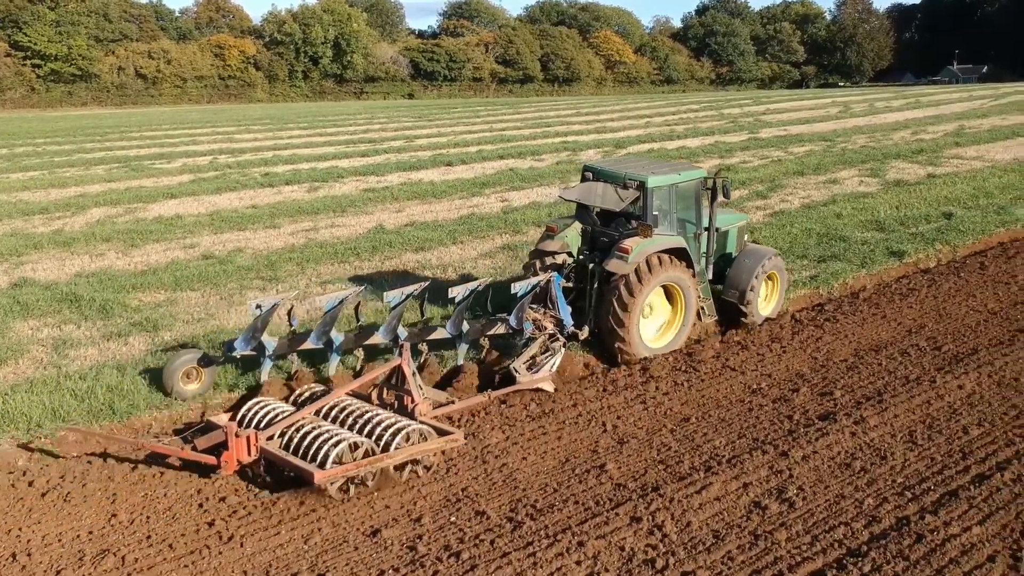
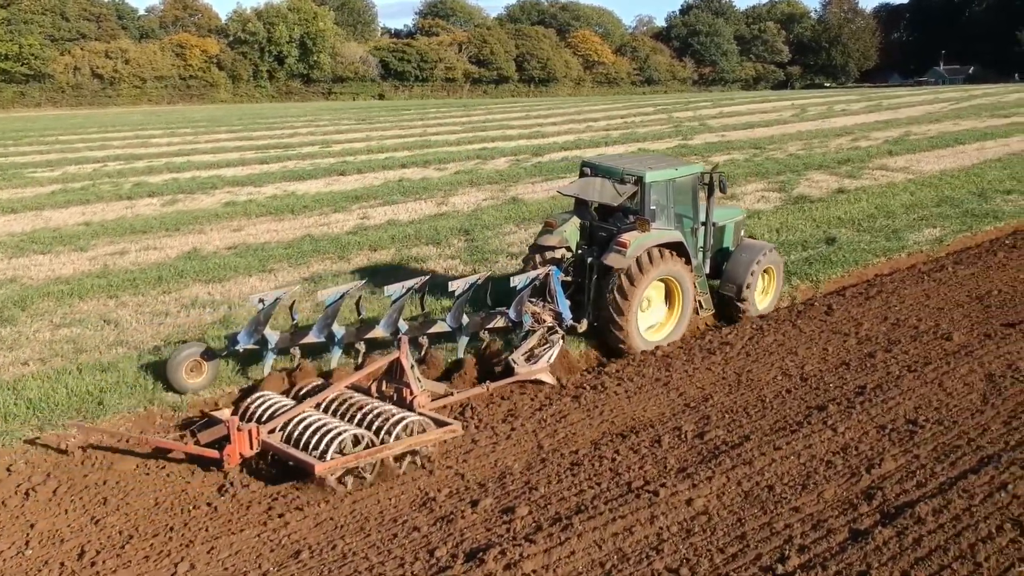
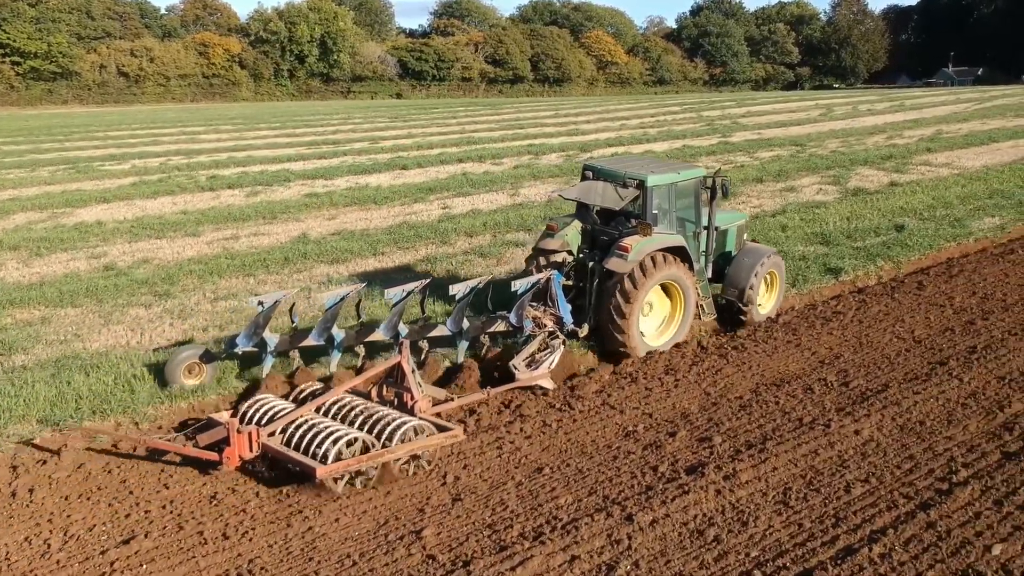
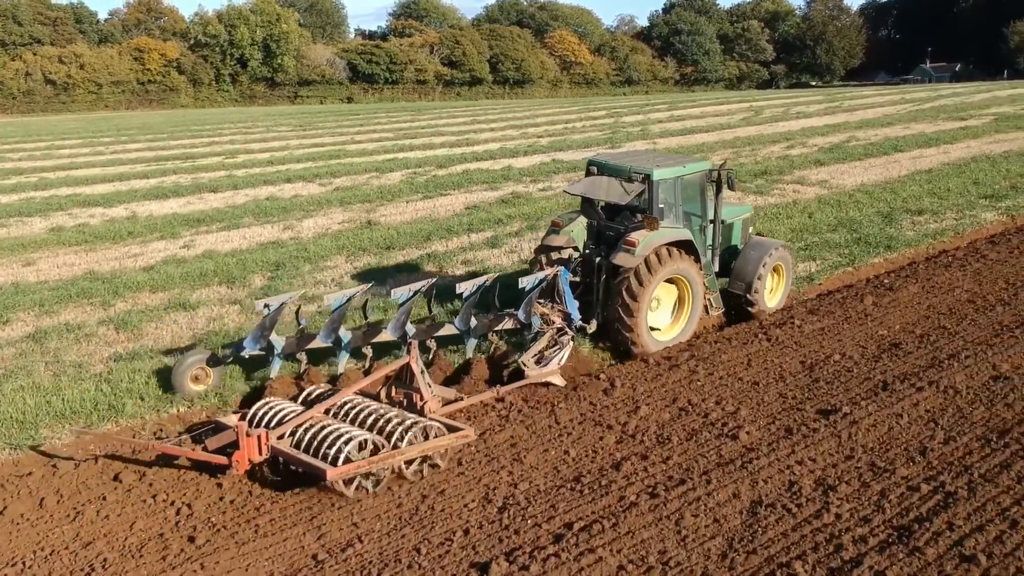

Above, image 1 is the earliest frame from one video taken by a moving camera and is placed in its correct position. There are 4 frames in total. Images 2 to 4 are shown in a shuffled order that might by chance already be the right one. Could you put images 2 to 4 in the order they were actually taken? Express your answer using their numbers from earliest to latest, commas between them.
3, 2, 4
